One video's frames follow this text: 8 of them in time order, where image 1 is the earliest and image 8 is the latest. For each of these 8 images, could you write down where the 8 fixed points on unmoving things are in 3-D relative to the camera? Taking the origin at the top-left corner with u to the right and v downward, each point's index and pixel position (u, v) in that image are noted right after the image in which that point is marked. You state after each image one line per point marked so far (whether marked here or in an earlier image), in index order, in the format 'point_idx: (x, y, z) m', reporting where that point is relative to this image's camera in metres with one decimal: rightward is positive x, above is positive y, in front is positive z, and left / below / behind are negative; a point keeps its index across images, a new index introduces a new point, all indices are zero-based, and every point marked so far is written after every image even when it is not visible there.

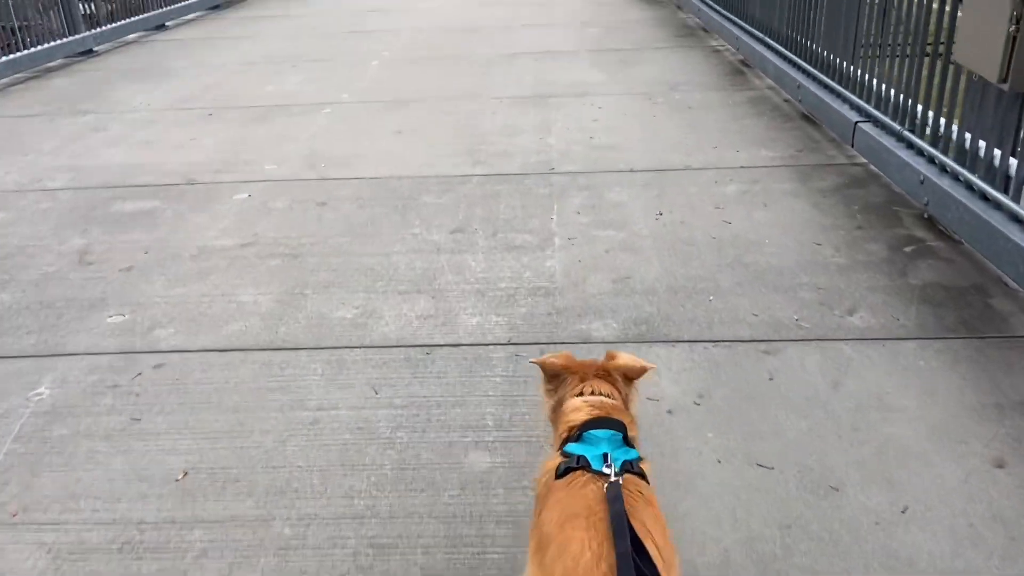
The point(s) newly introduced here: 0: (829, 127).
0: (+1.7, +0.9, +4.2) m
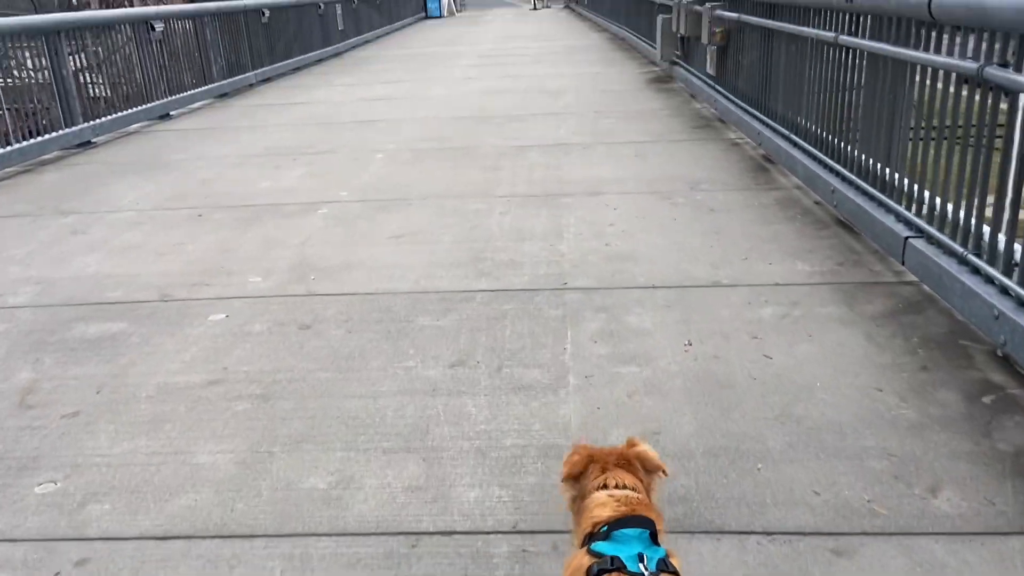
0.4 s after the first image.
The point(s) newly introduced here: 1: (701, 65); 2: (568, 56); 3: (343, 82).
0: (+1.8, +0.2, +3.8) m
1: (+2.0, +2.4, +8.2) m
2: (+1.0, +4.0, +13.3) m
3: (-2.6, +3.1, +11.6) m
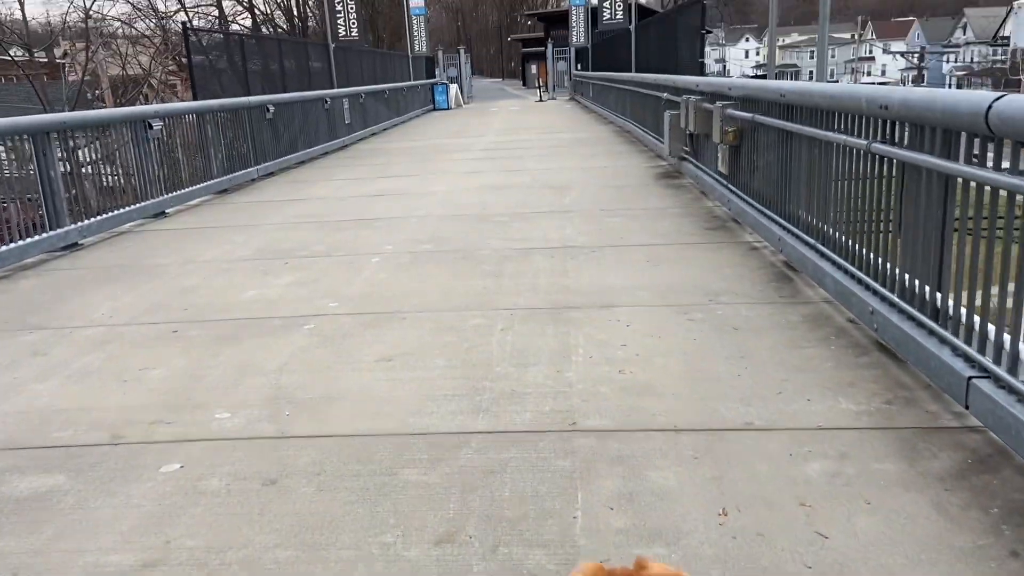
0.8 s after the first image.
0: (+1.8, -0.4, +3.3) m
1: (+2.1, +1.3, +7.9) m
2: (+1.1, +2.4, +13.2) m
3: (-2.5, +1.7, +11.4) m
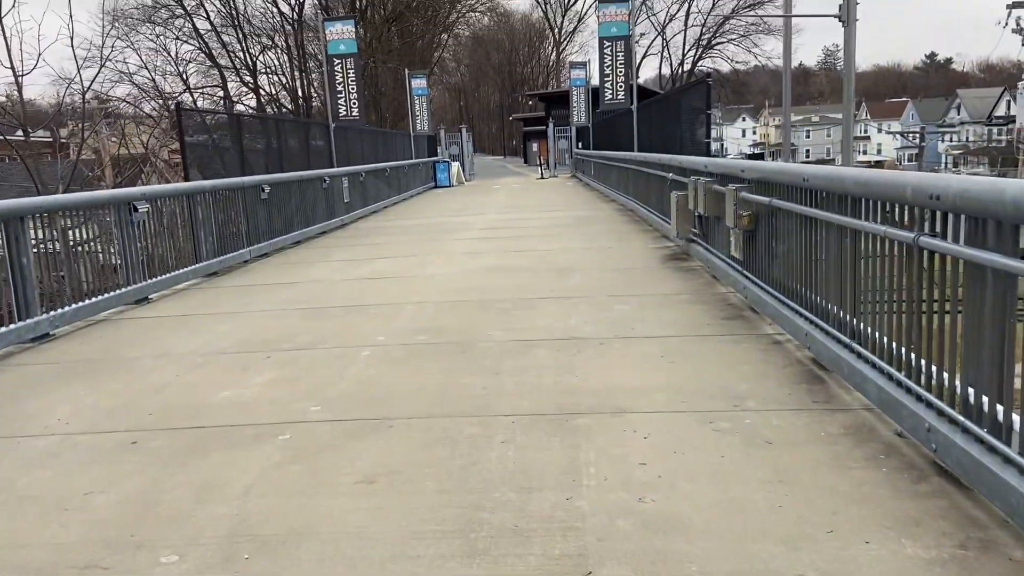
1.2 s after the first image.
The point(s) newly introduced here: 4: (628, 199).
0: (+1.8, -0.8, +2.8) m
1: (+2.1, +0.4, +7.6) m
2: (+1.1, +1.0, +12.9) m
3: (-2.5, +0.4, +11.1) m
4: (+2.4, +1.8, +15.8) m
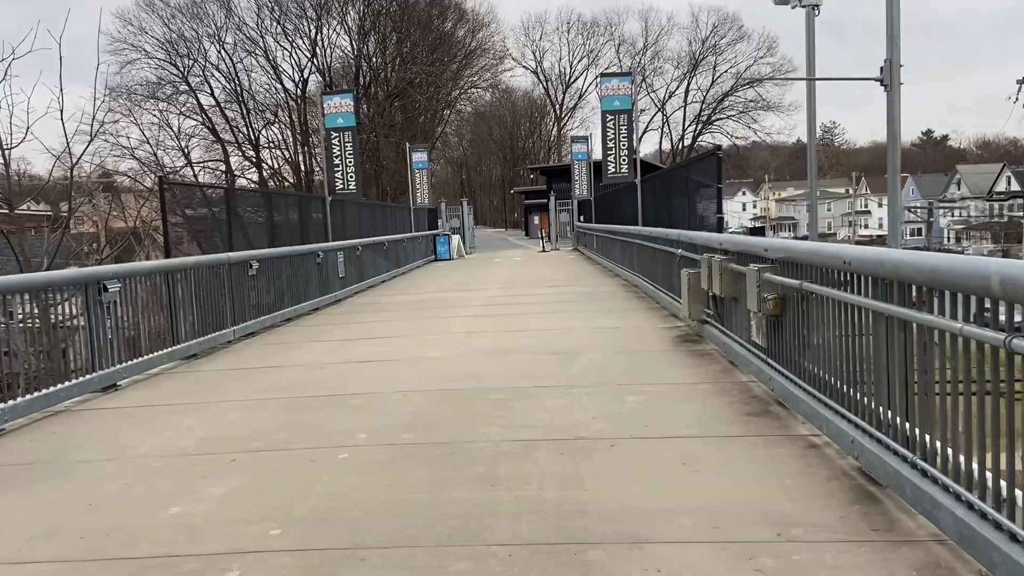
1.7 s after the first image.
0: (+1.8, -1.1, +2.1) m
1: (+2.1, -0.4, +6.9) m
2: (+1.1, -0.3, +12.3) m
3: (-2.5, -0.7, +10.4) m
4: (+2.4, +0.3, +15.3) m
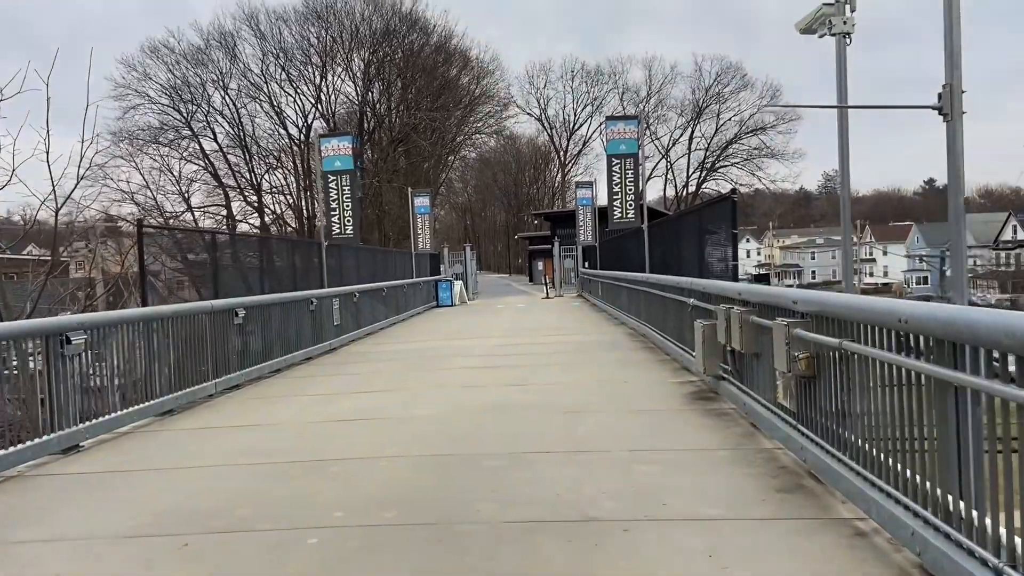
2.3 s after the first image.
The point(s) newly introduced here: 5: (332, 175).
0: (+1.7, -1.3, +1.4) m
1: (+2.1, -0.8, +6.3) m
2: (+1.1, -1.1, +11.7) m
3: (-2.5, -1.3, +9.8) m
4: (+2.5, -0.7, +14.6) m
5: (-4.2, +2.6, +18.0) m
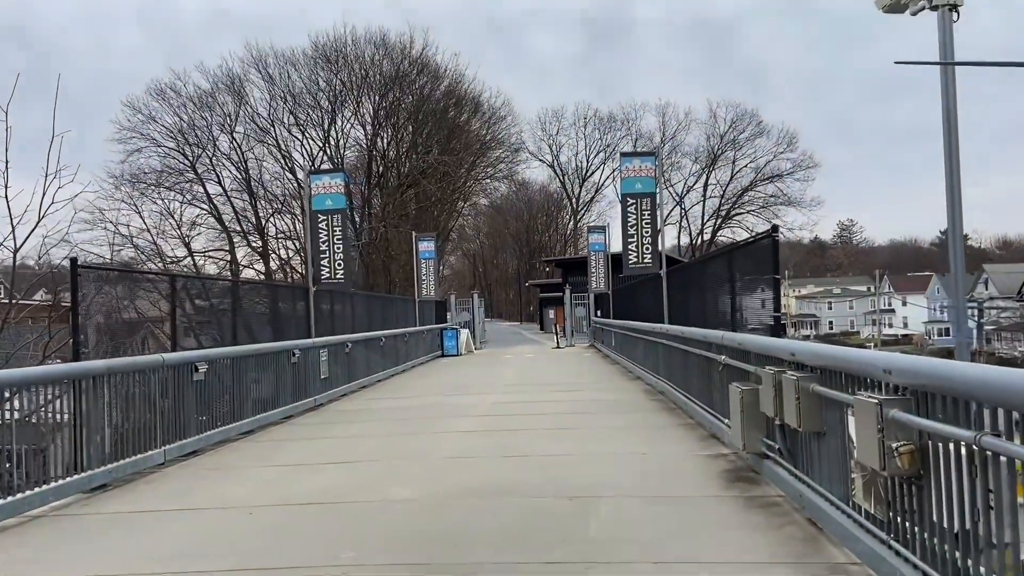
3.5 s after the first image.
0: (+1.6, -1.4, 0.0) m
1: (+2.0, -1.2, +4.9) m
2: (+1.2, -1.8, +10.3) m
3: (-2.5, -1.9, +8.4) m
4: (+2.6, -1.6, +13.2) m
5: (-4.1, +1.6, +16.9) m
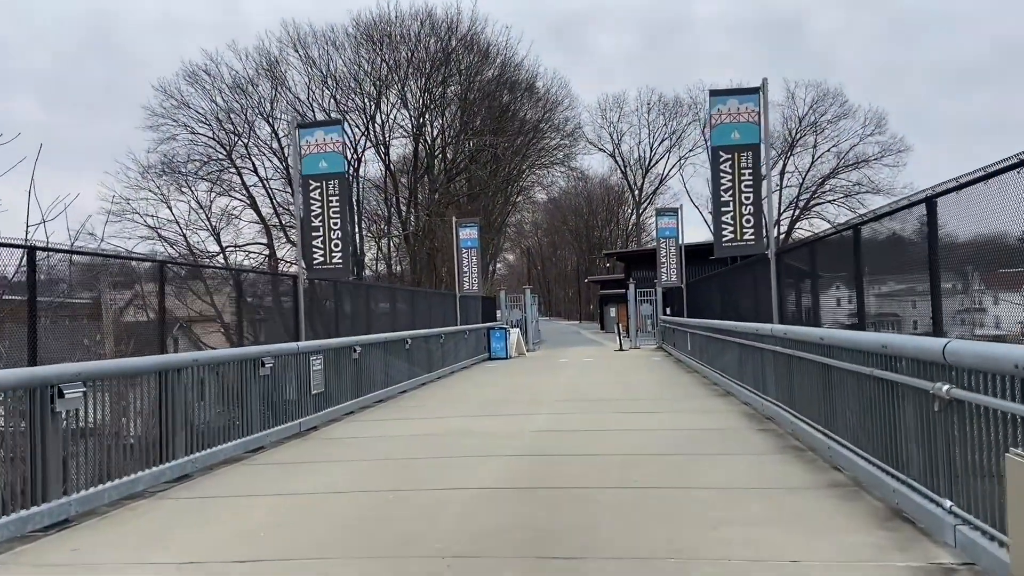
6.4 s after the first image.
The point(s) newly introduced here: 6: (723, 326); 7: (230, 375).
0: (+1.2, -1.2, -3.5) m
1: (+2.0, -1.0, +1.4) m
2: (+1.6, -1.6, +6.8) m
3: (-2.2, -1.7, +5.3) m
4: (+3.2, -1.4, +9.7) m
5: (-3.1, +1.7, +13.9) m
6: (+3.6, -0.7, +13.0) m
7: (-3.0, -0.9, +8.4) m
